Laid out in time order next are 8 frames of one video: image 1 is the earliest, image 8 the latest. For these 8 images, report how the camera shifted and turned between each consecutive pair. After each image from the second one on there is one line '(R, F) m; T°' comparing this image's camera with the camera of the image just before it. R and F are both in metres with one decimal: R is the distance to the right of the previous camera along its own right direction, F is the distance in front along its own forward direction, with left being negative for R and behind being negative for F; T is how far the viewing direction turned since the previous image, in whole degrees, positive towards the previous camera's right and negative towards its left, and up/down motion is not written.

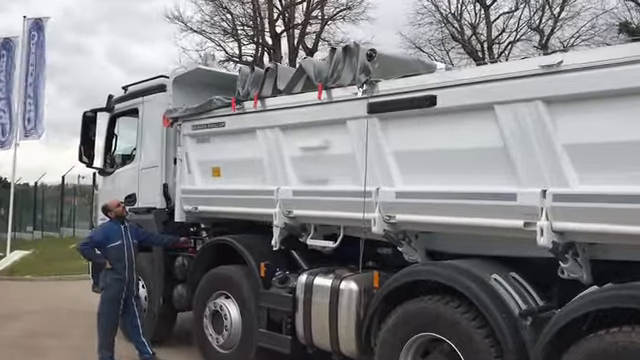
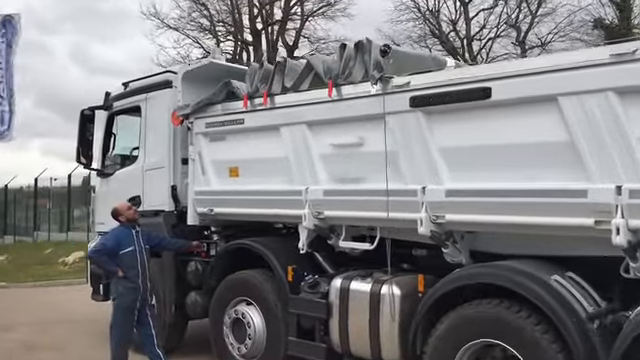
(-0.6, +0.4) m; +3°
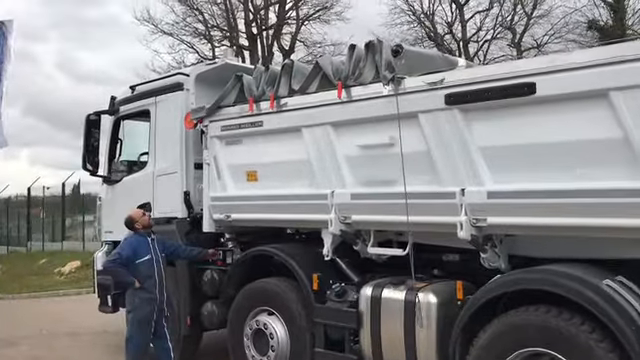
(-0.3, +0.3) m; +1°
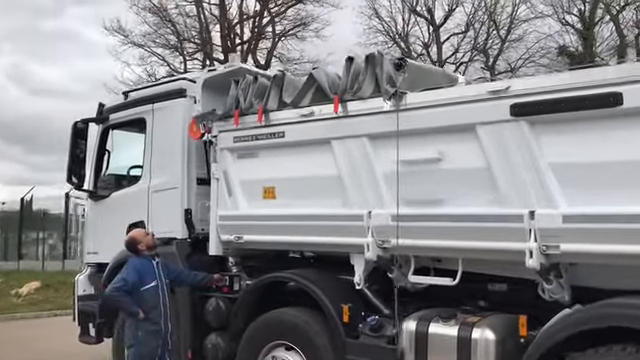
(-0.6, +0.7) m; +4°
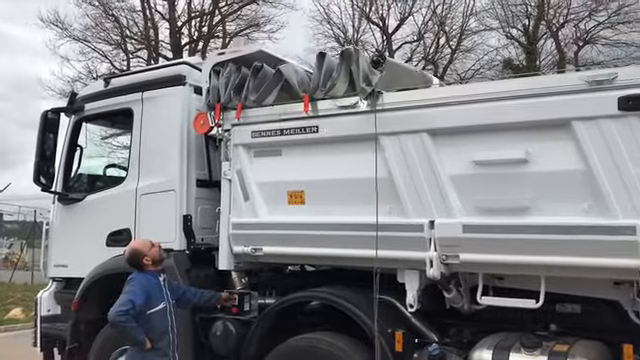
(-0.9, +0.9) m; +7°
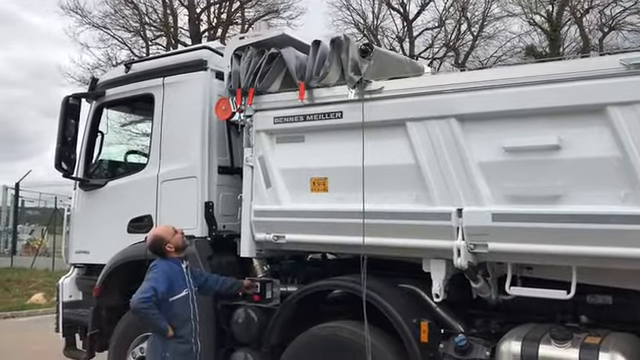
(0.0, +0.1) m; -2°
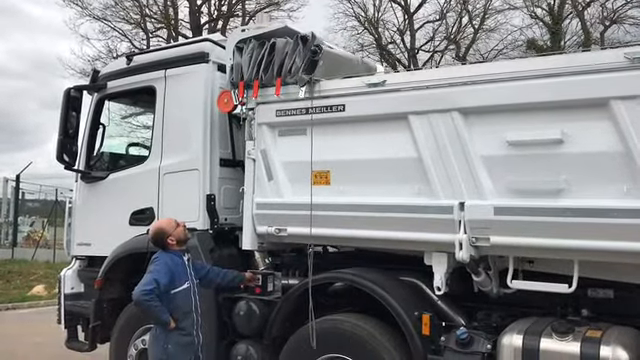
(0.0, 0.0) m; 0°
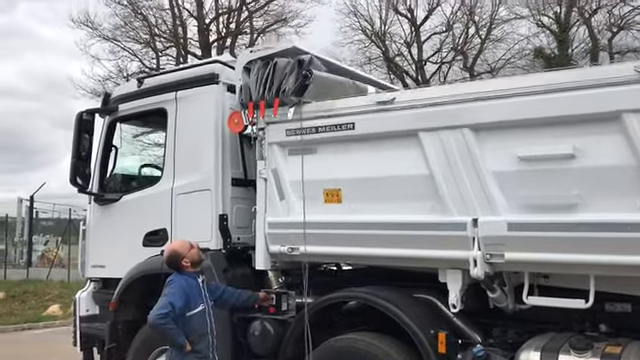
(0.0, 0.0) m; -1°
